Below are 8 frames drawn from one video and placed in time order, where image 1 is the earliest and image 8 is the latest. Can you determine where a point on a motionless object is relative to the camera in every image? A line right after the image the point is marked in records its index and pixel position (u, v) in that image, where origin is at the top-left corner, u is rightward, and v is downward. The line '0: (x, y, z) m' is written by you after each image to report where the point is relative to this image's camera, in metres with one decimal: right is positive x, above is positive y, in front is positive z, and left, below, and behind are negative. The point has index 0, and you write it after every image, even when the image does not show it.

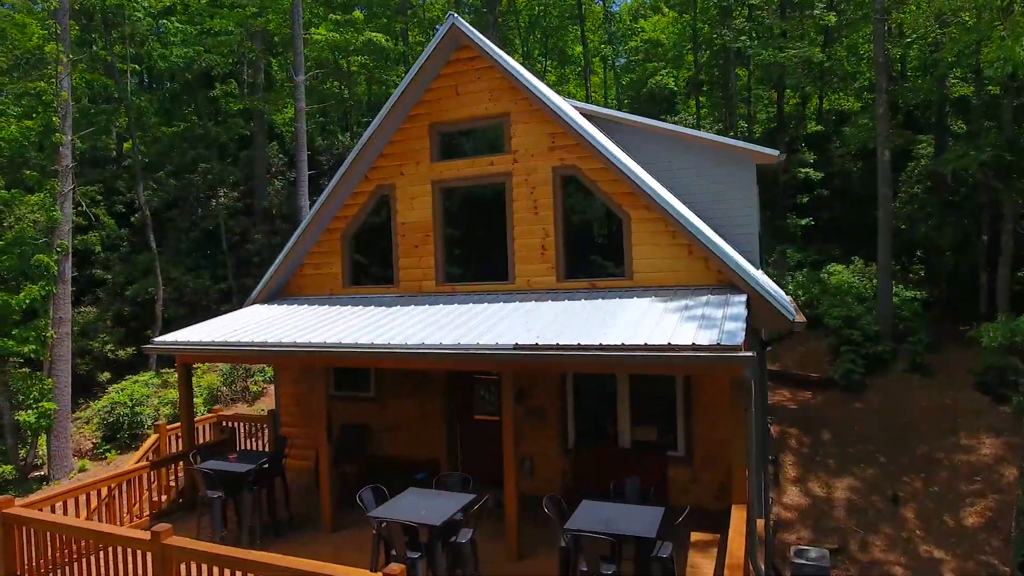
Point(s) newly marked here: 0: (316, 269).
0: (-3.0, +0.3, +10.1) m
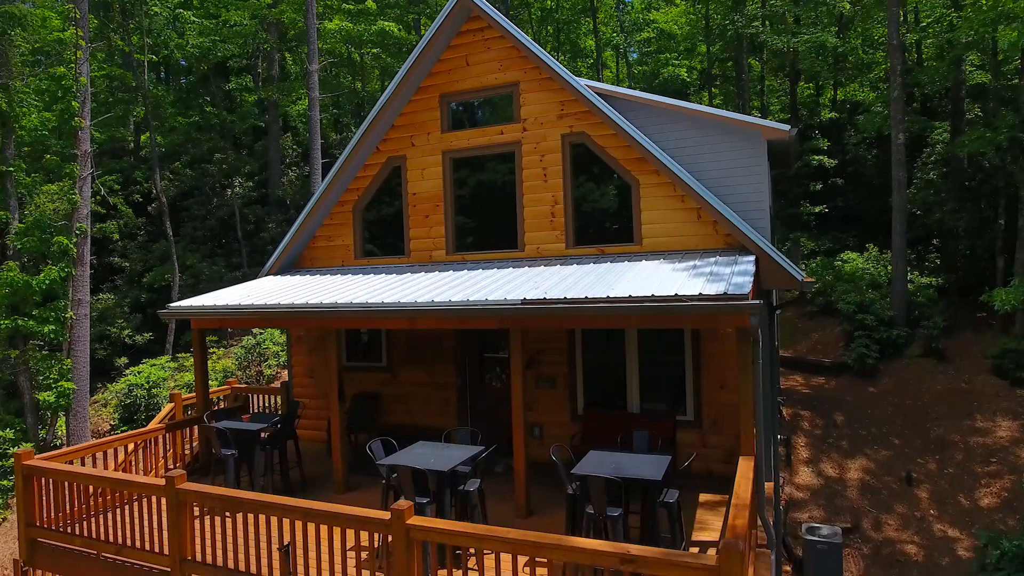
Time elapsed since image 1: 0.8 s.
0: (-2.9, +0.7, +10.2) m
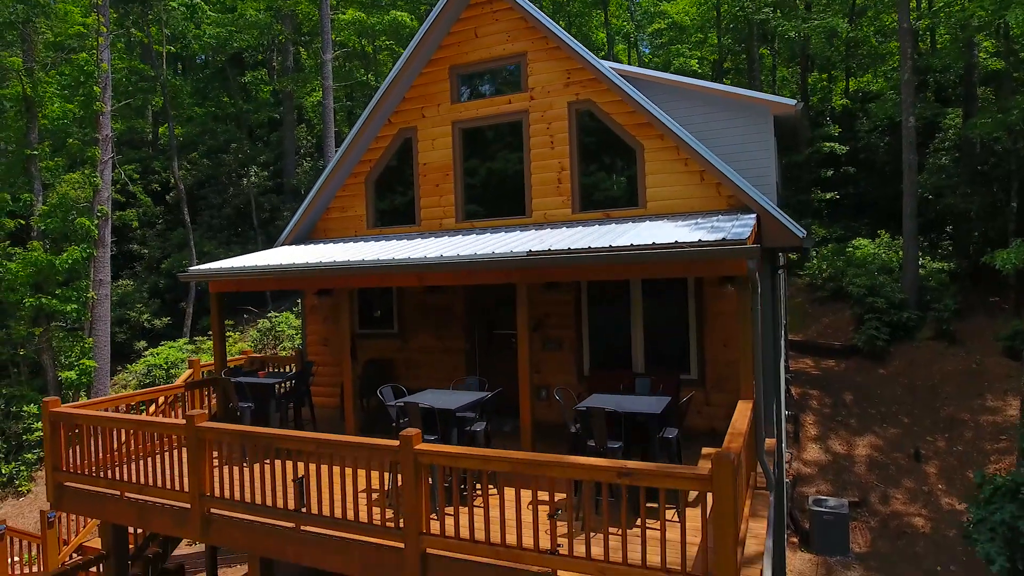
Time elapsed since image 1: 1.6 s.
0: (-2.7, +1.2, +10.5) m
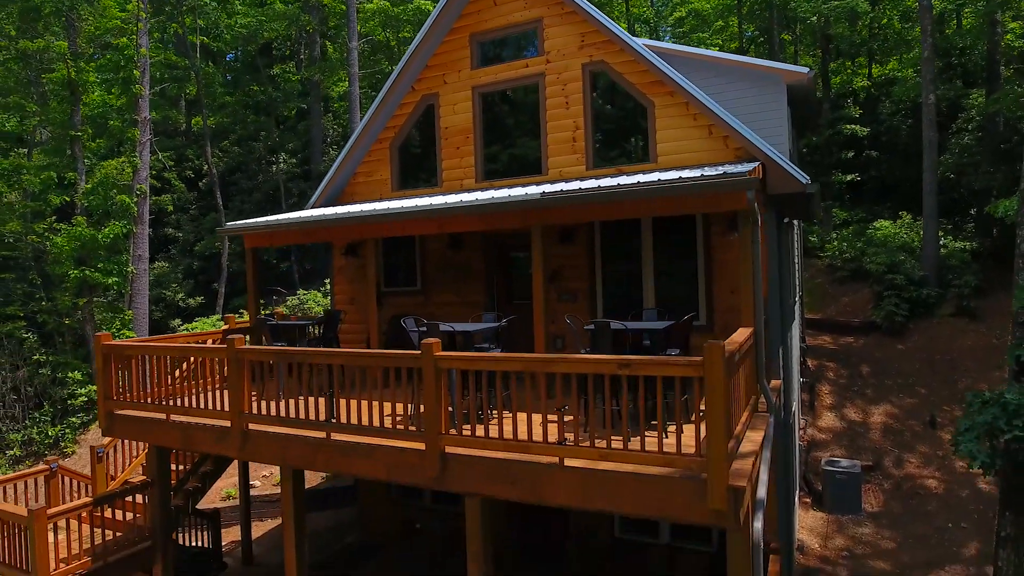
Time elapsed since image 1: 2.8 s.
0: (-2.4, +1.9, +11.0) m
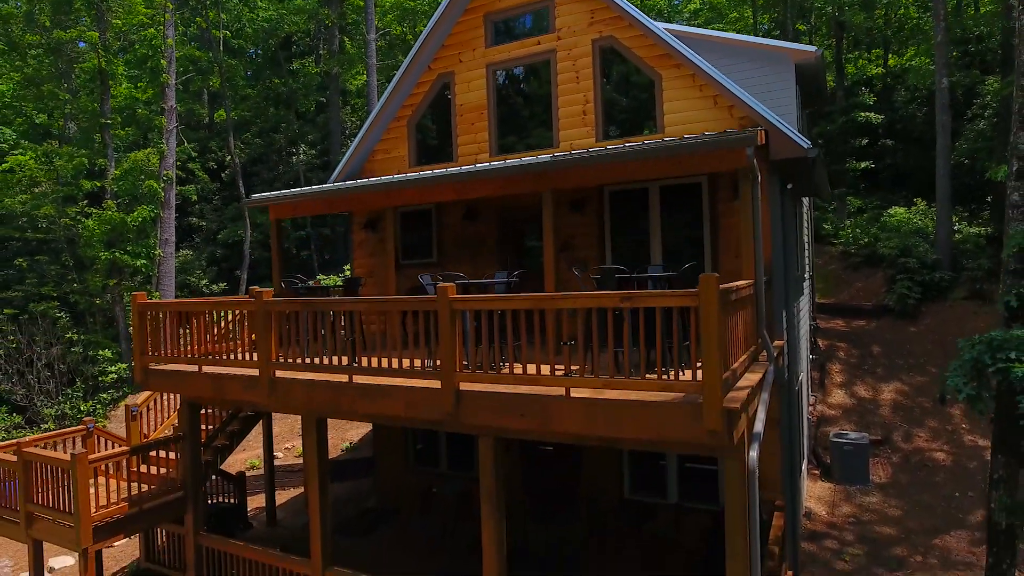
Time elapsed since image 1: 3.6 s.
0: (-2.2, +2.3, +11.4) m
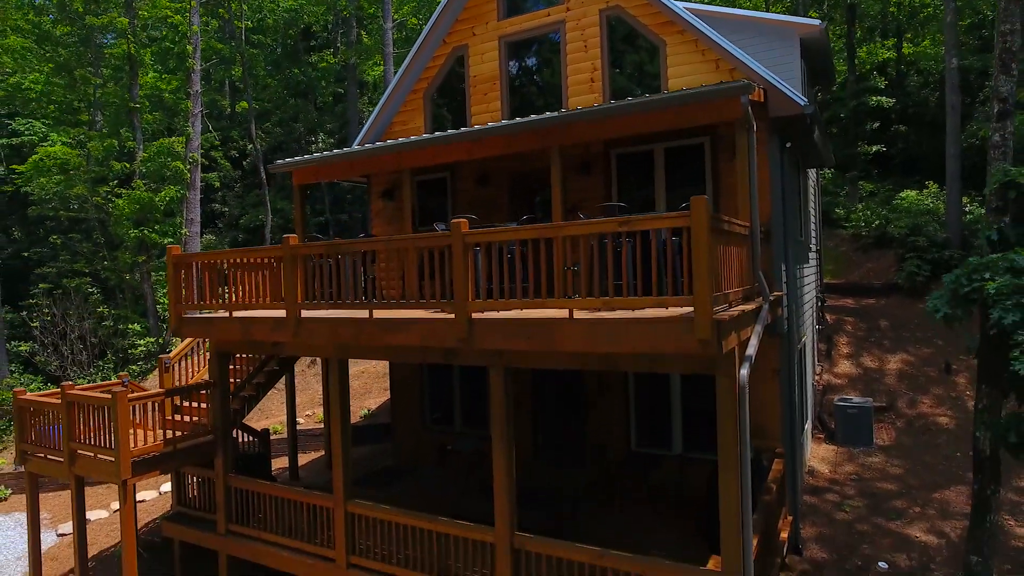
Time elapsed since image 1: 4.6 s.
0: (-2.0, +2.9, +11.9) m
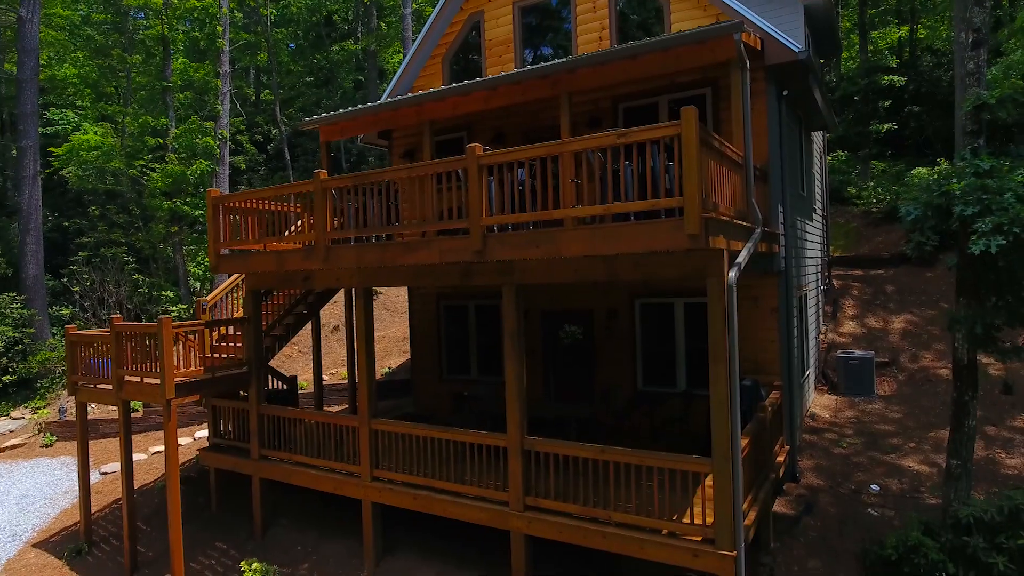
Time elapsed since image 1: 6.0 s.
0: (-1.7, +3.8, +12.6) m
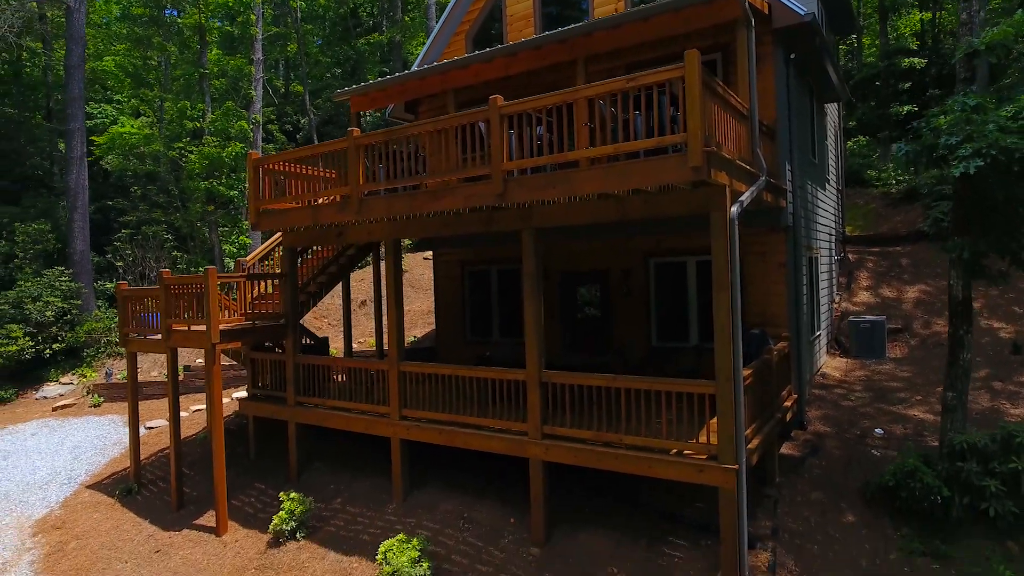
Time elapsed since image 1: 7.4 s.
0: (-1.3, +4.5, +13.2) m
